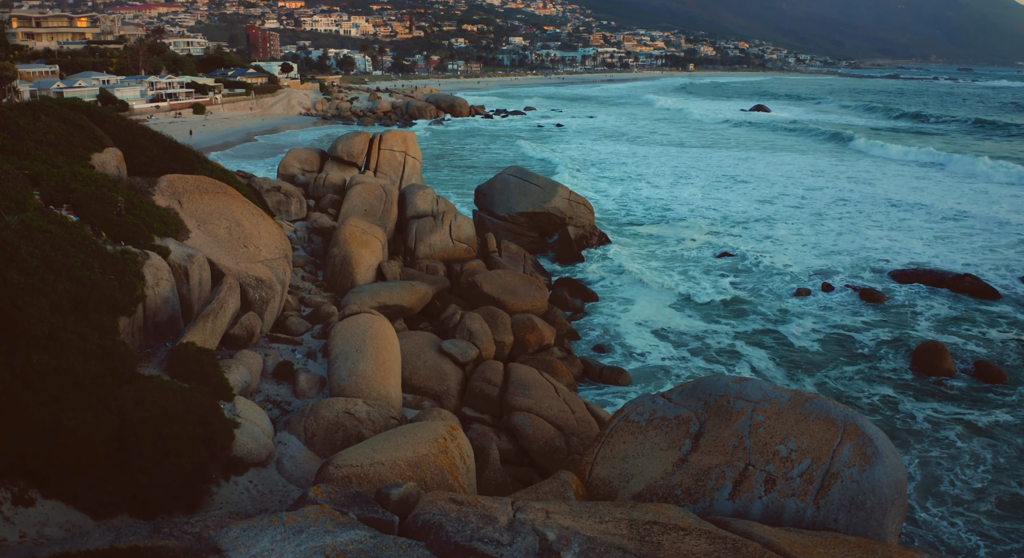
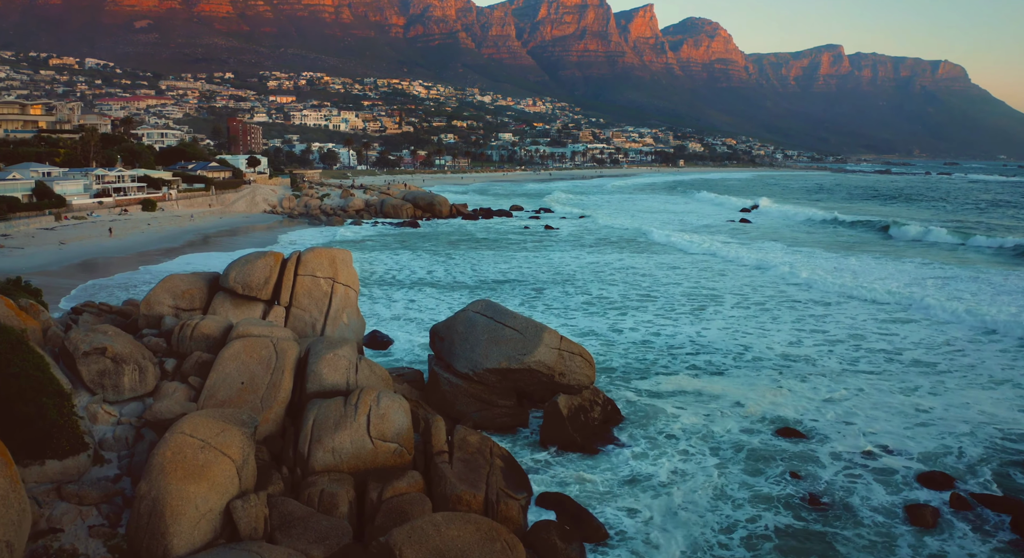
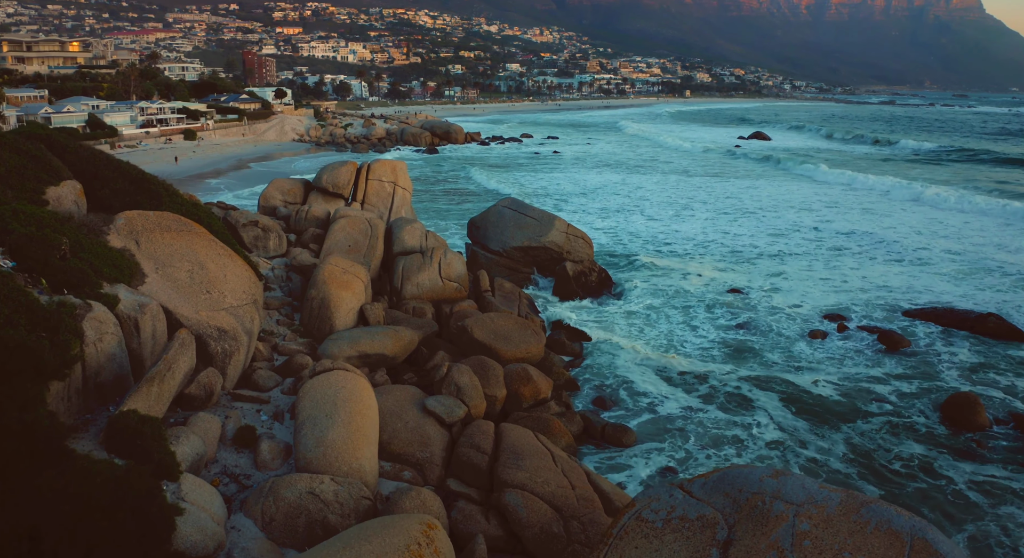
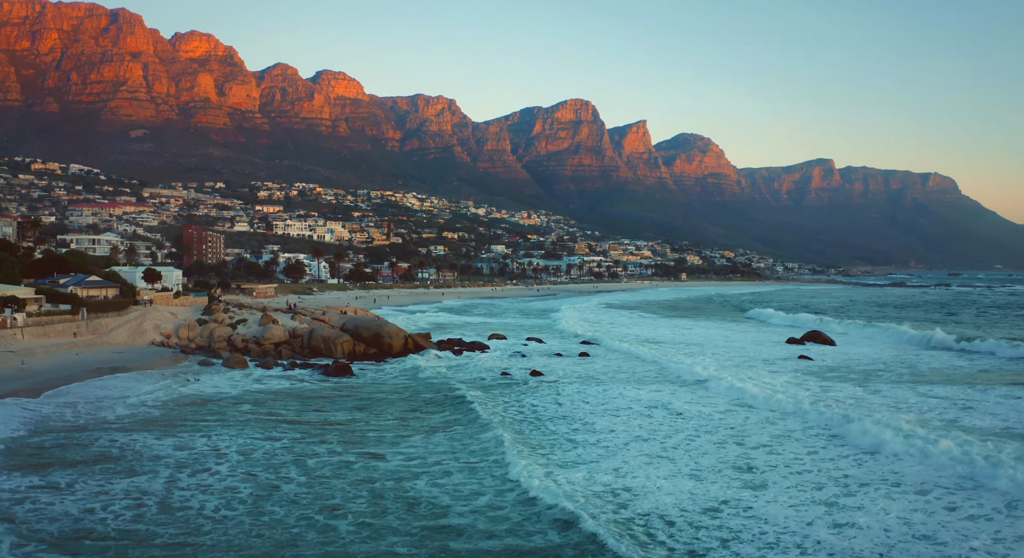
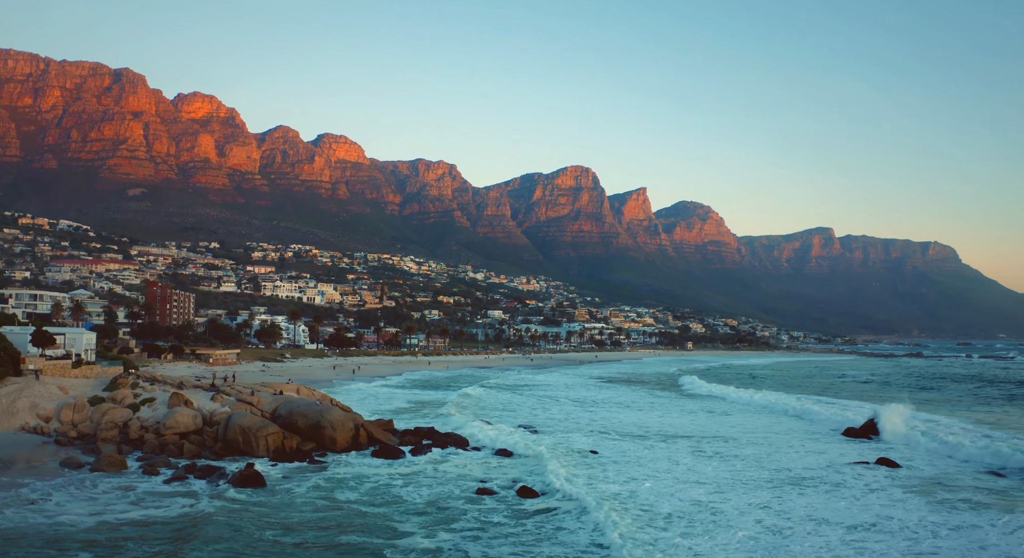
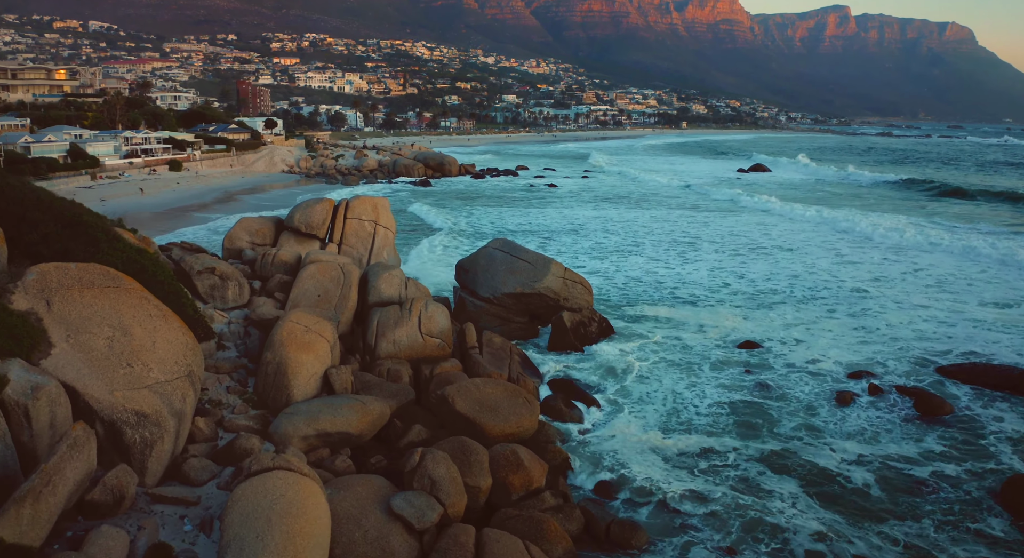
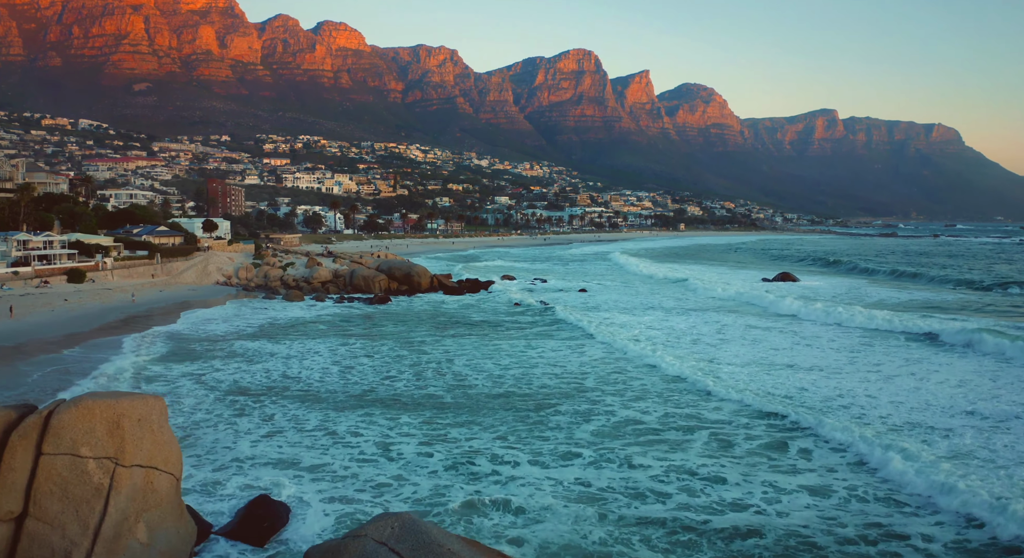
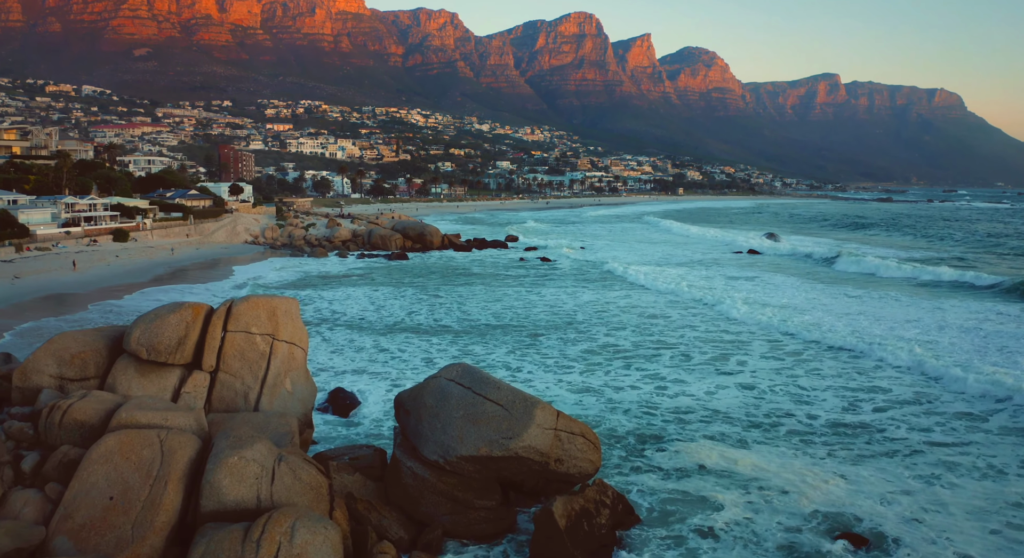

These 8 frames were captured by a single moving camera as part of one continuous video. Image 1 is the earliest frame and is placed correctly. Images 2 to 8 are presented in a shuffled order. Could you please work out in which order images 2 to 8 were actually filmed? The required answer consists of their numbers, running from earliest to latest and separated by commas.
3, 6, 2, 8, 7, 4, 5
